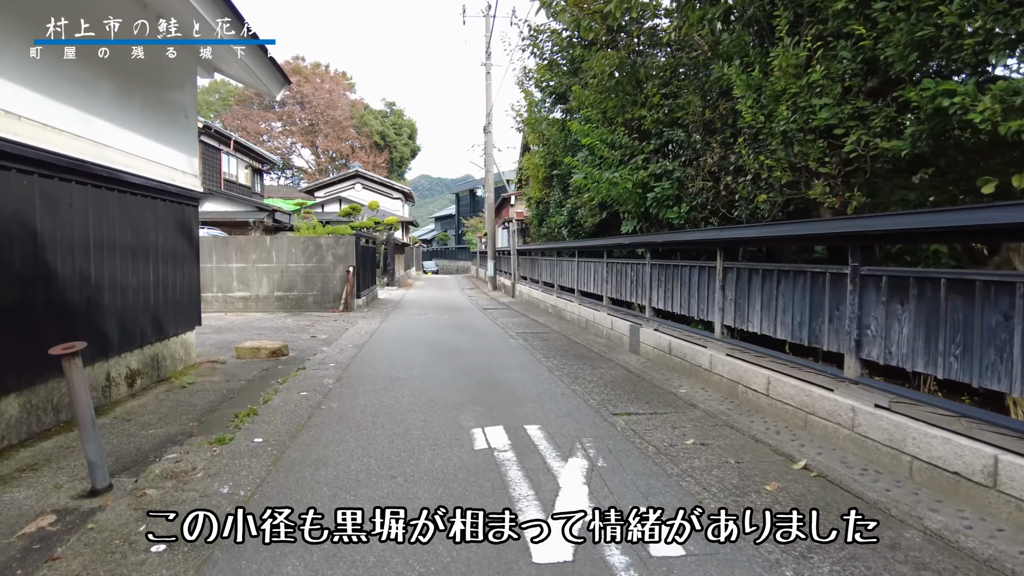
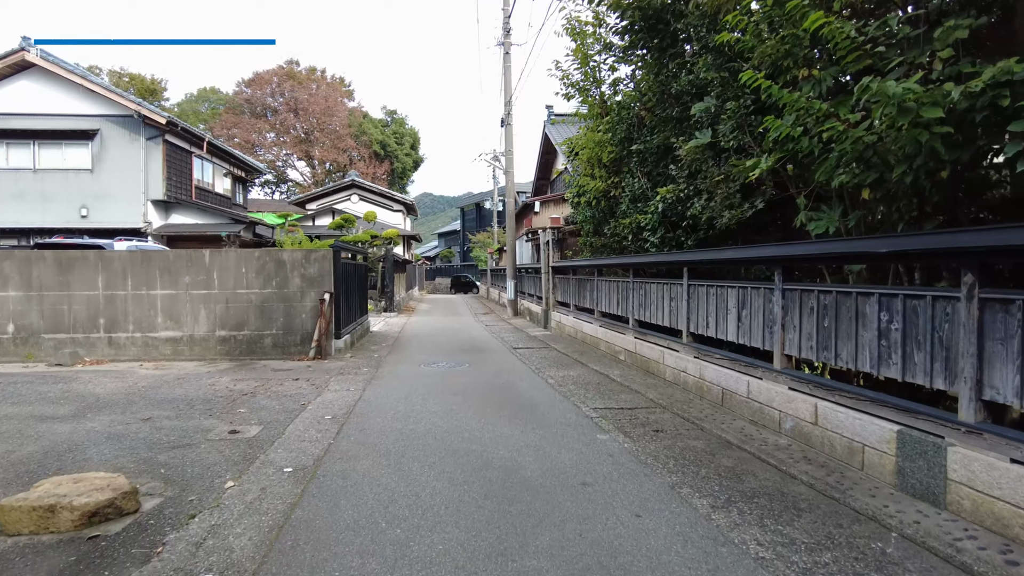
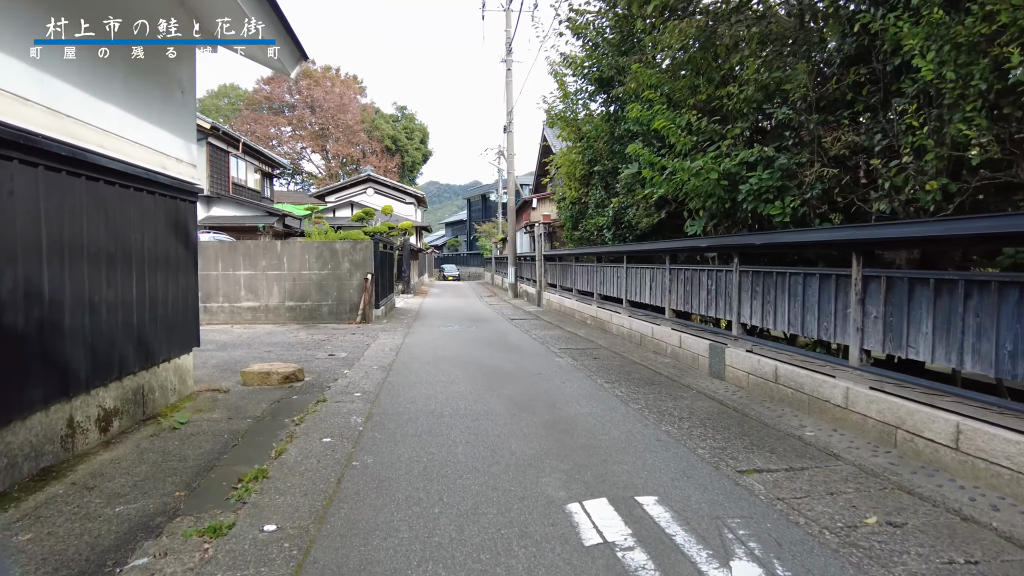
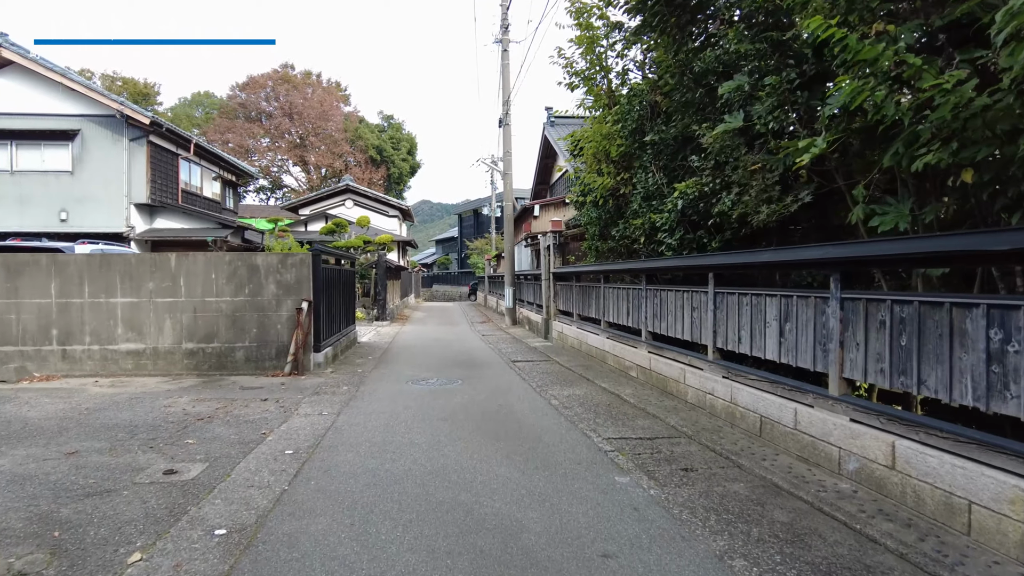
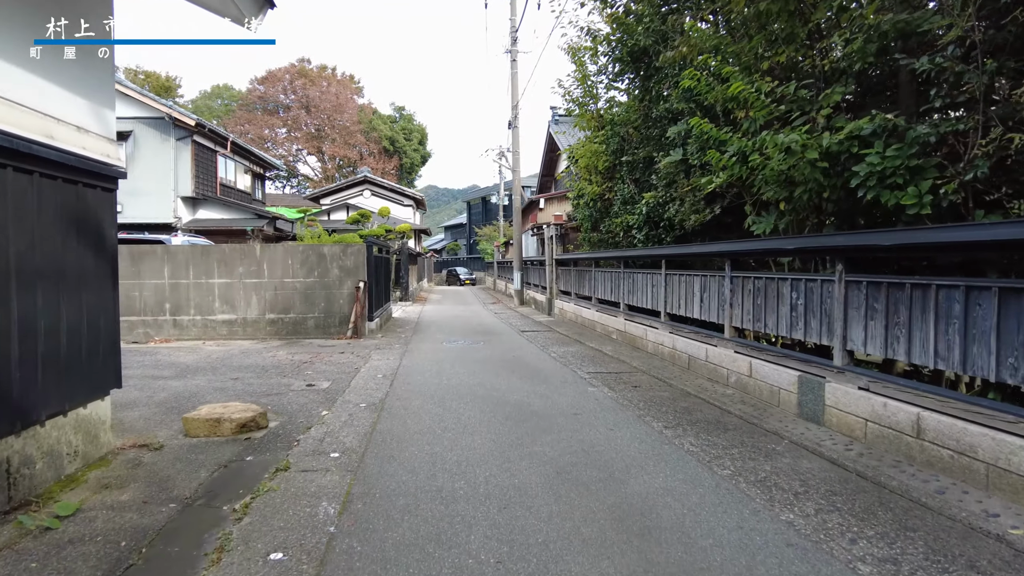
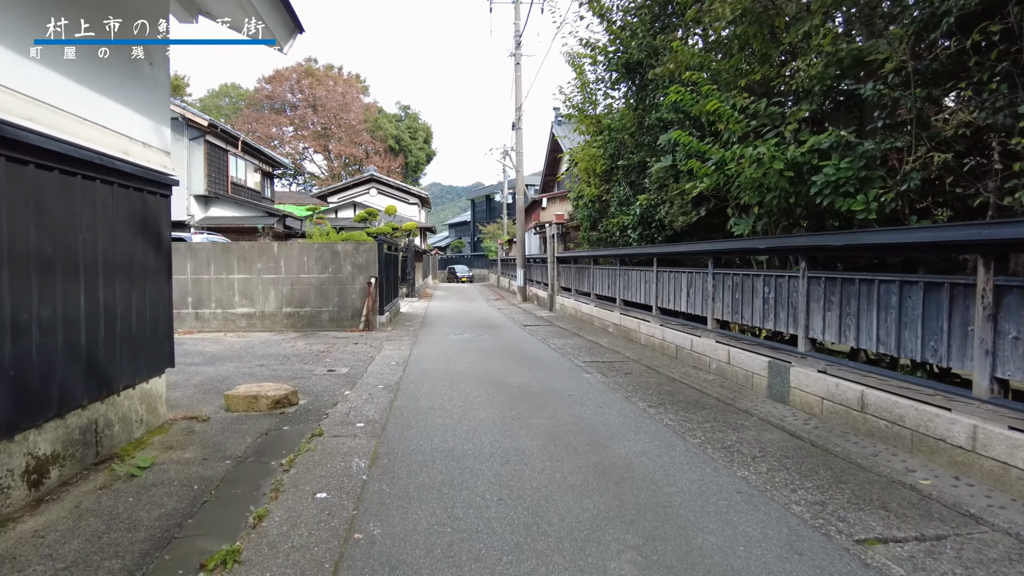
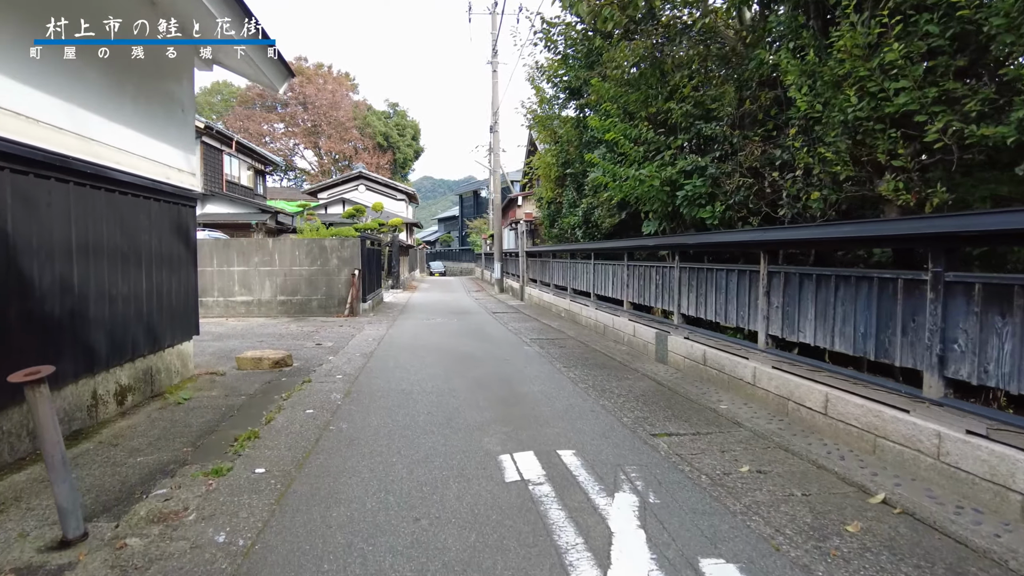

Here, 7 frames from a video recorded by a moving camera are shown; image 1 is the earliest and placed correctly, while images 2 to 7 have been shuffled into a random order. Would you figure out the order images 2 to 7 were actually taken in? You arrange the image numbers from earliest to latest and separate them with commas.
7, 3, 6, 5, 2, 4
